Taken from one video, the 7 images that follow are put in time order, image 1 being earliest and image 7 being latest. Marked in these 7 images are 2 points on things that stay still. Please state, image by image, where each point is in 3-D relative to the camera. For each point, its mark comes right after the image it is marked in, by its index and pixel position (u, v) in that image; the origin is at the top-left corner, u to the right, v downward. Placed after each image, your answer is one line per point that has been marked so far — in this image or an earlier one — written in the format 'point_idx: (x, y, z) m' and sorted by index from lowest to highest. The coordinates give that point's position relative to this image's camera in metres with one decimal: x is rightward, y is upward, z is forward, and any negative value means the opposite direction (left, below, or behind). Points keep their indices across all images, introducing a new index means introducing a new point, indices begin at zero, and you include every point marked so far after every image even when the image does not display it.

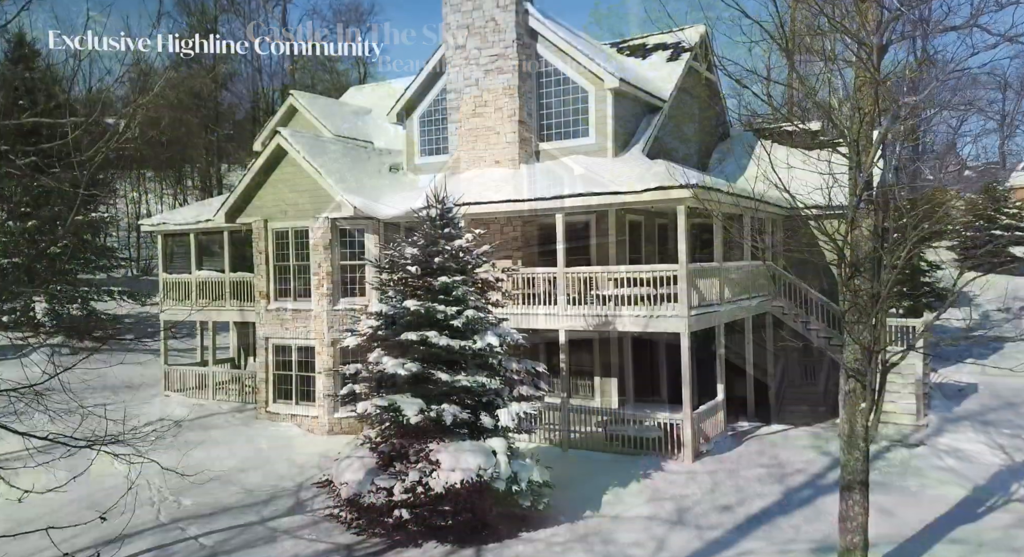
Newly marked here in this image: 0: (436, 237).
0: (-1.1, +0.6, +12.7) m
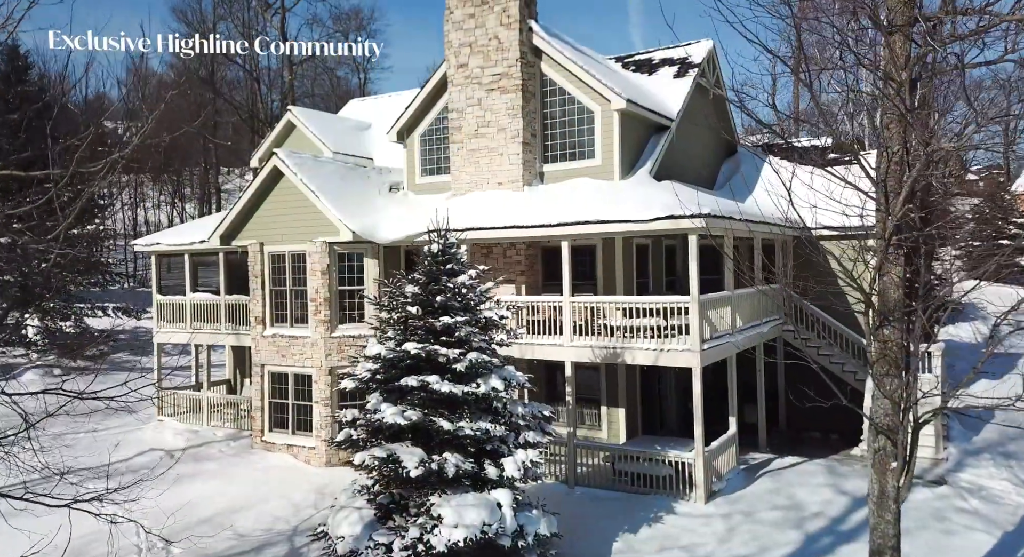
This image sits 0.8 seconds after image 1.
0: (-1.0, 0.0, +12.1) m
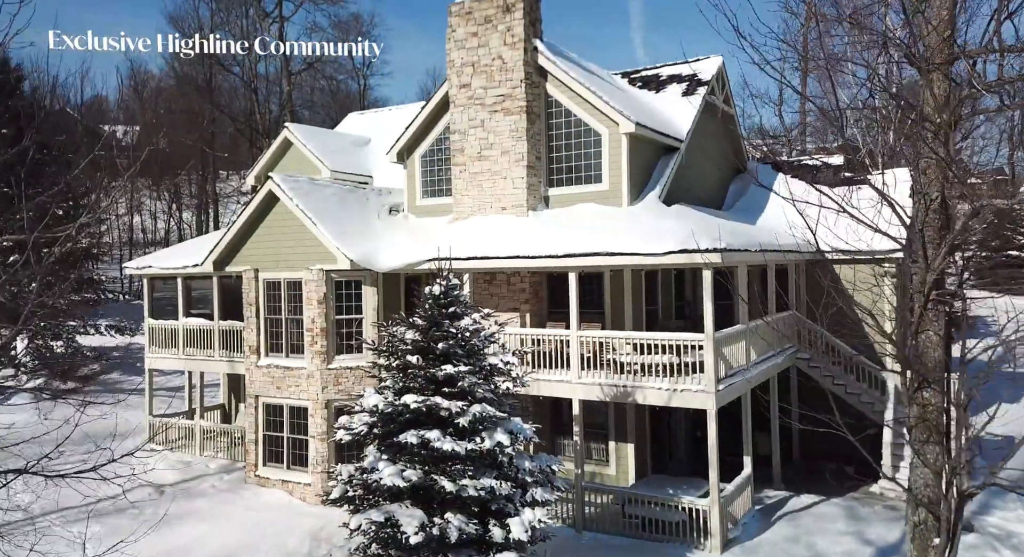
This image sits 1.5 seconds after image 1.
0: (-0.9, -0.5, +11.4) m
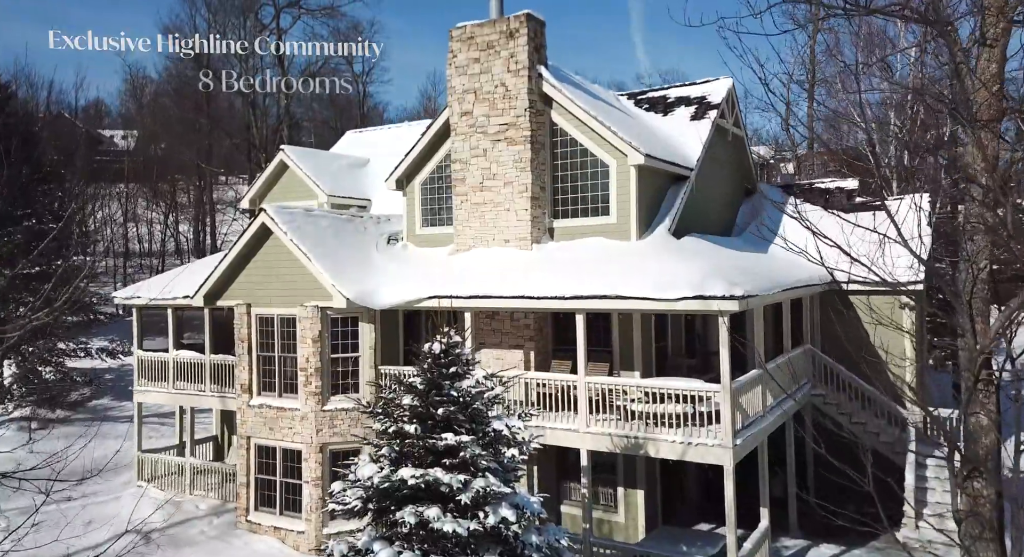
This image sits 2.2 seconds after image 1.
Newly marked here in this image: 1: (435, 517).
0: (-0.9, -1.2, +10.6) m
1: (-0.8, -2.6, +9.8) m
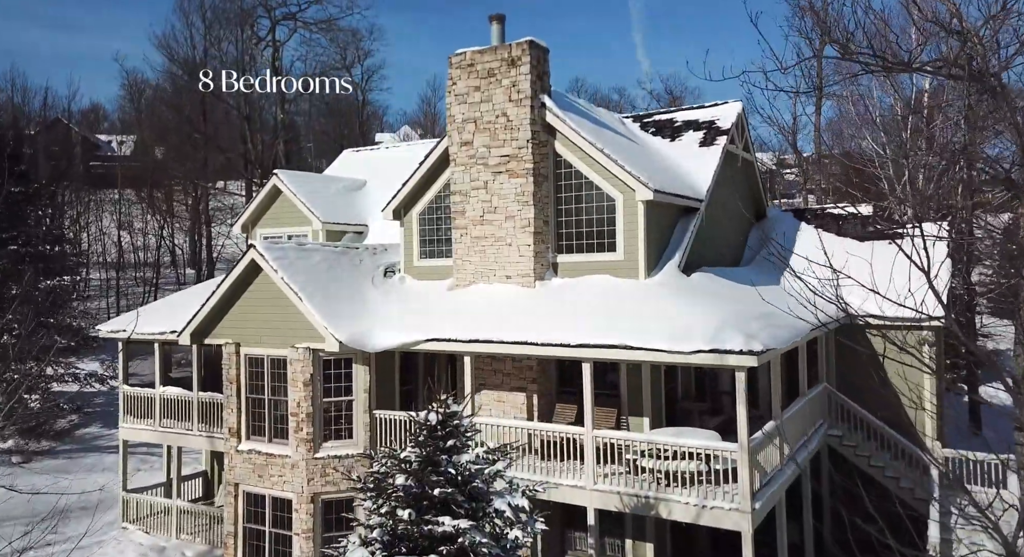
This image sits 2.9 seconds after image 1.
0: (-0.8, -1.9, +9.7) m
1: (-0.8, -3.3, +8.9) m
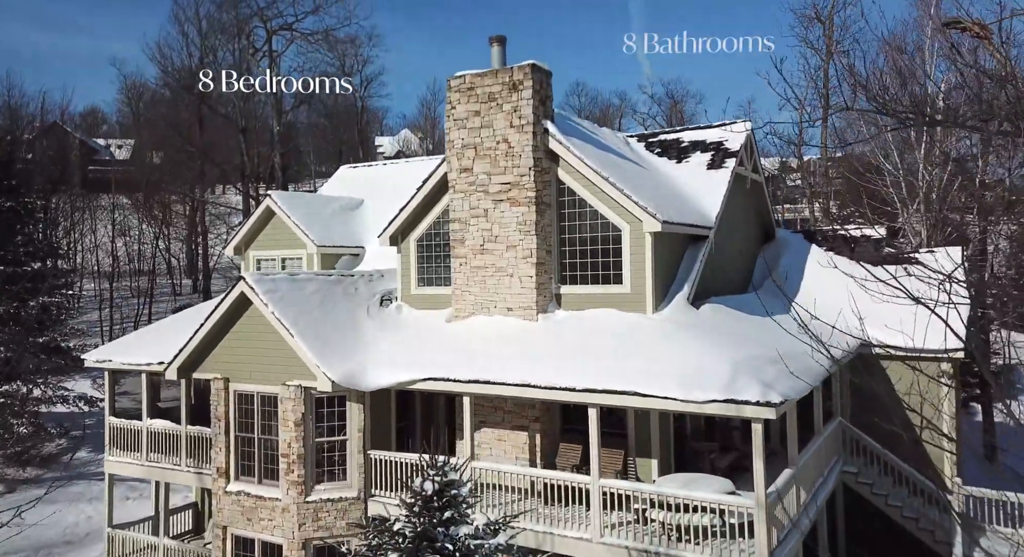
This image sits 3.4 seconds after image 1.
0: (-0.8, -2.5, +9.0) m
1: (-0.8, -3.8, +8.1) m
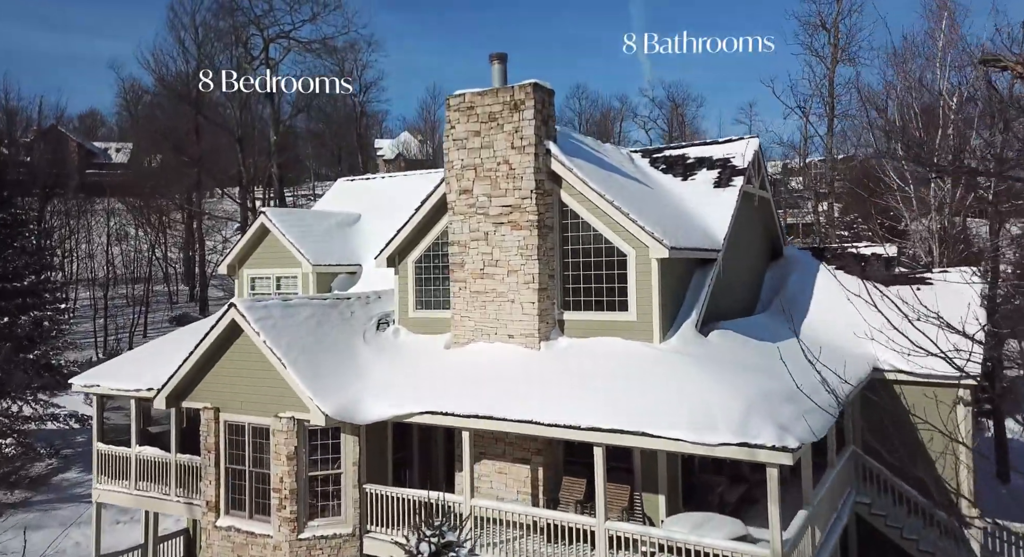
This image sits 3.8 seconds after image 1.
0: (-0.8, -3.0, +8.3) m
1: (-0.7, -4.3, +7.5) m
